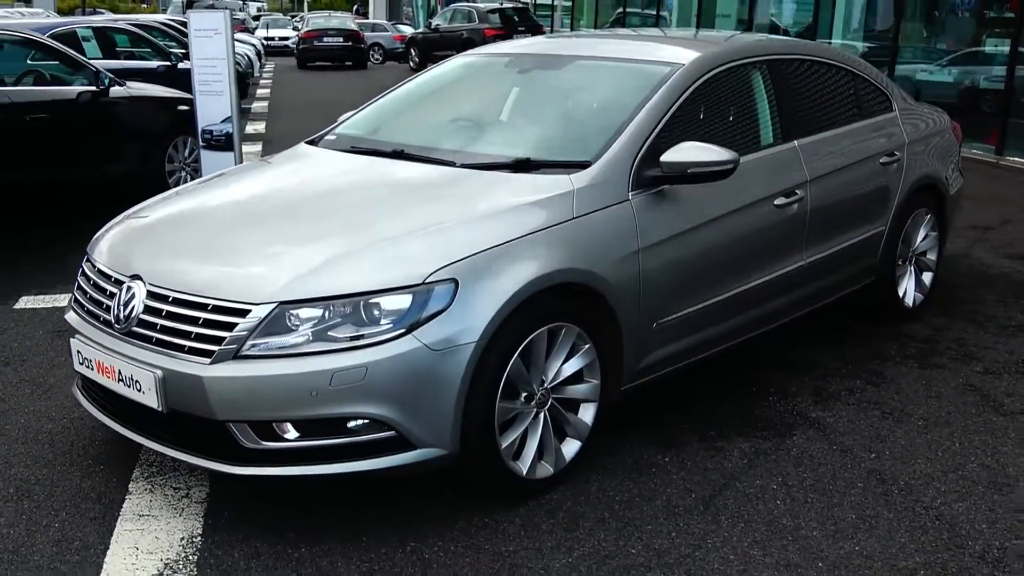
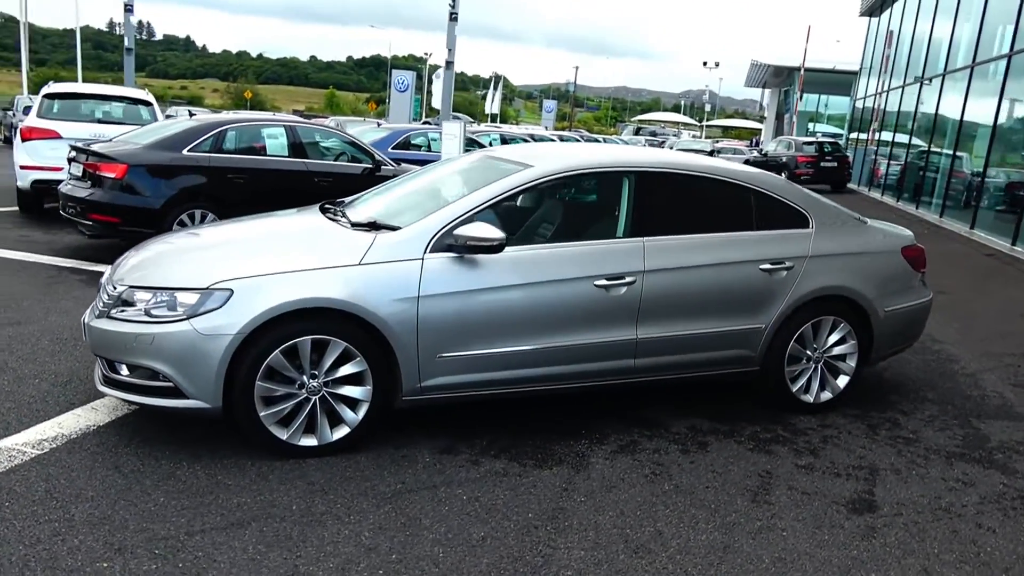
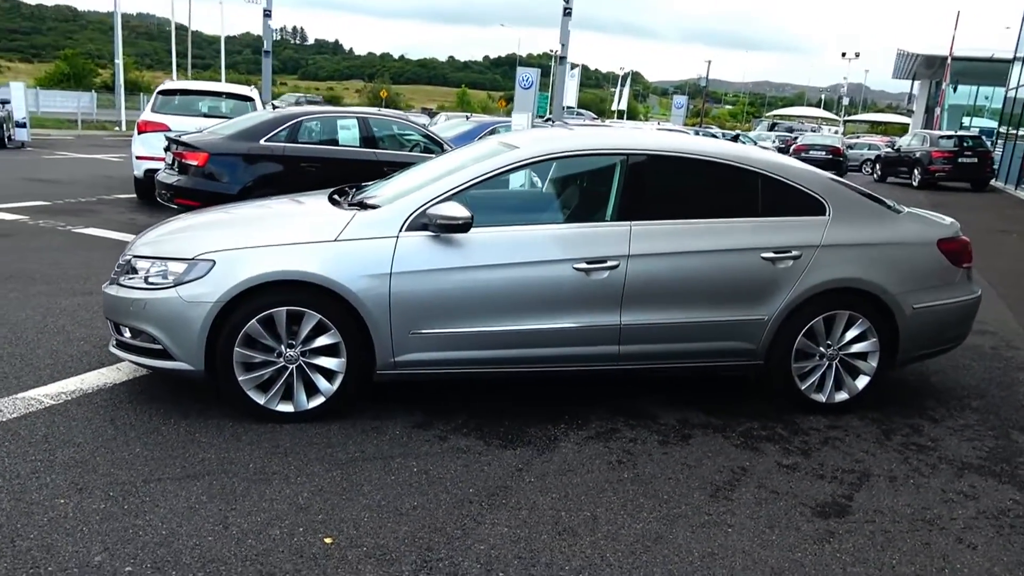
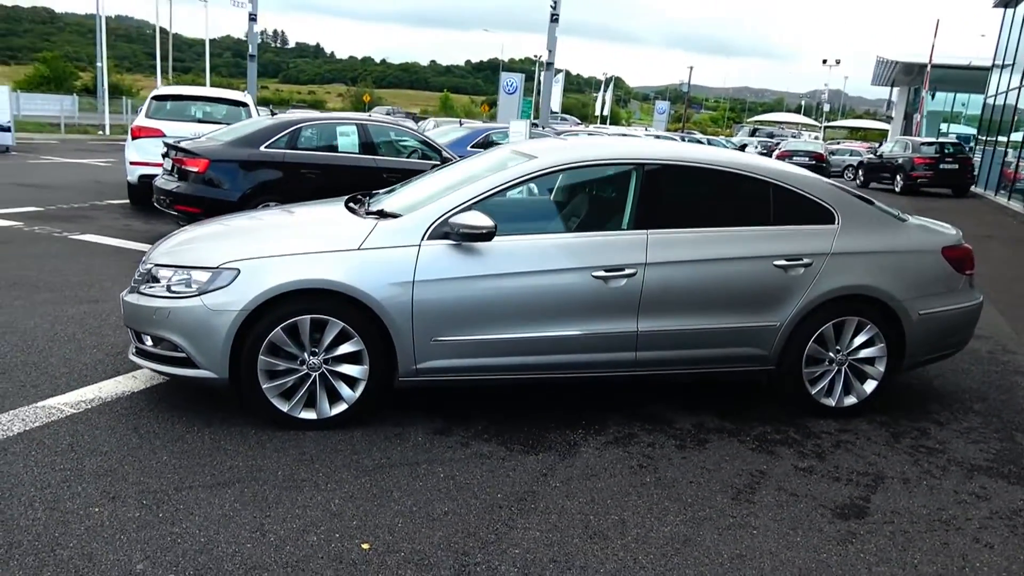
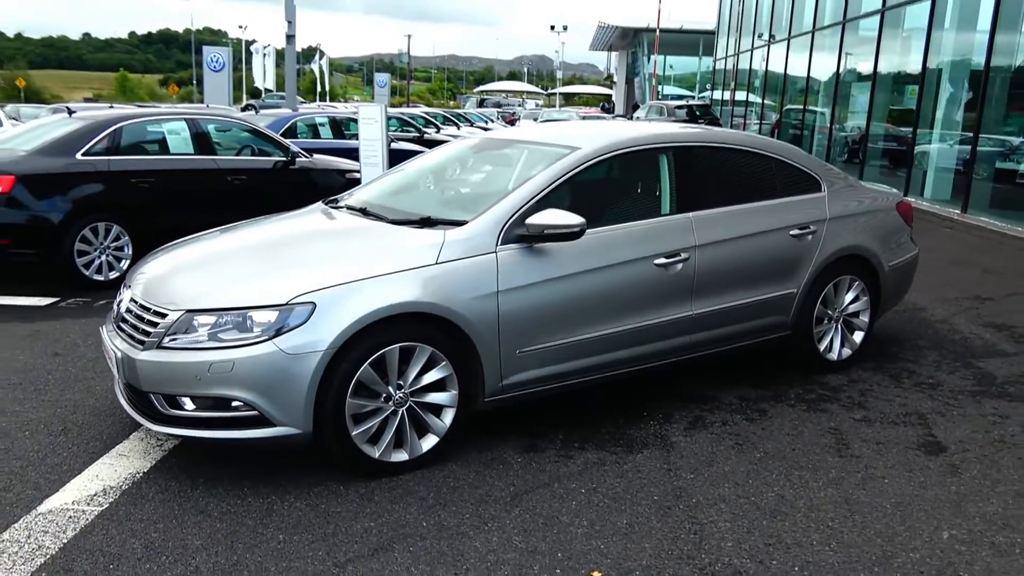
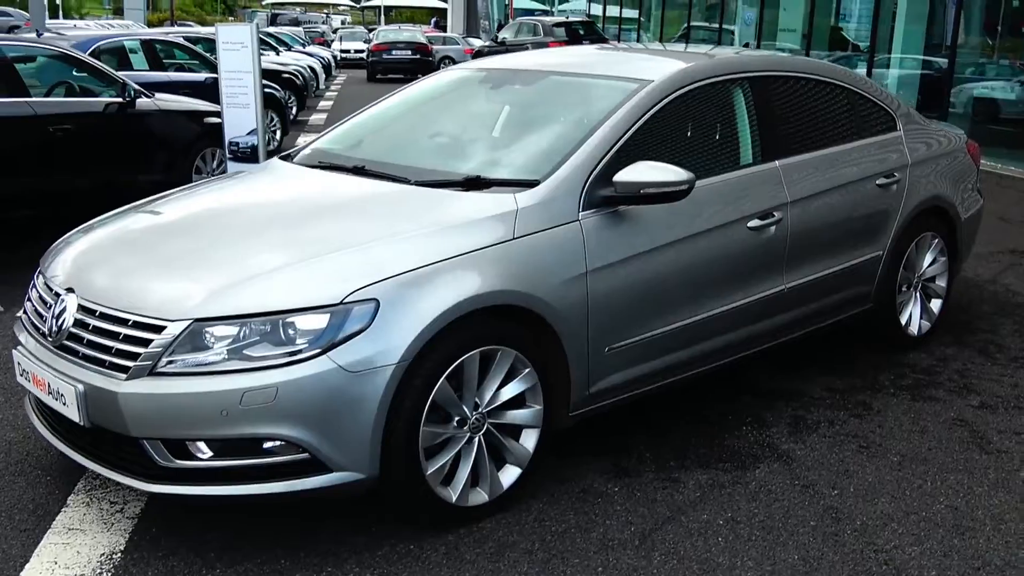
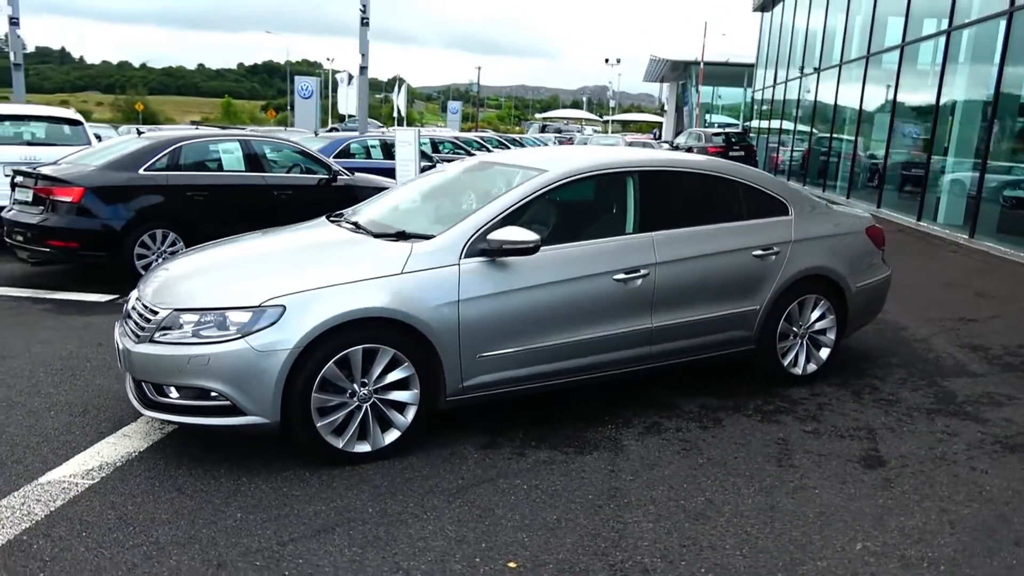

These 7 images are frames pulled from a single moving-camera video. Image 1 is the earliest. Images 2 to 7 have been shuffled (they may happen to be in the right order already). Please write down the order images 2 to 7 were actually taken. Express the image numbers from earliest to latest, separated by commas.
6, 5, 7, 2, 4, 3
